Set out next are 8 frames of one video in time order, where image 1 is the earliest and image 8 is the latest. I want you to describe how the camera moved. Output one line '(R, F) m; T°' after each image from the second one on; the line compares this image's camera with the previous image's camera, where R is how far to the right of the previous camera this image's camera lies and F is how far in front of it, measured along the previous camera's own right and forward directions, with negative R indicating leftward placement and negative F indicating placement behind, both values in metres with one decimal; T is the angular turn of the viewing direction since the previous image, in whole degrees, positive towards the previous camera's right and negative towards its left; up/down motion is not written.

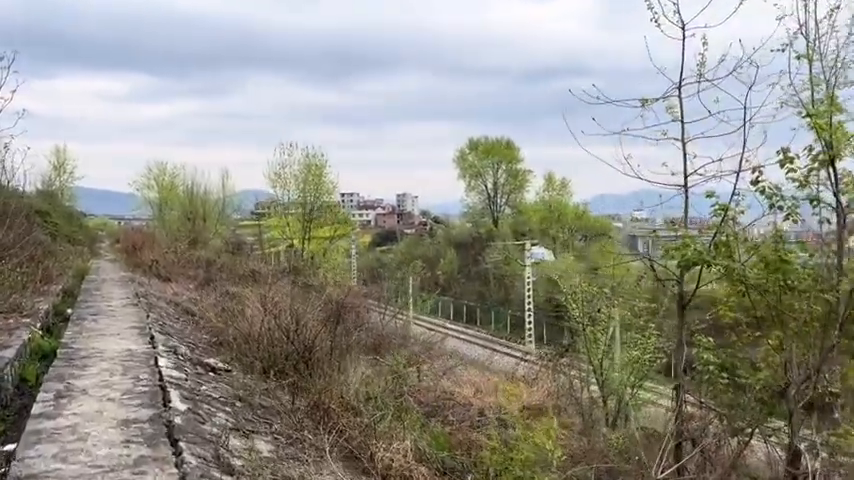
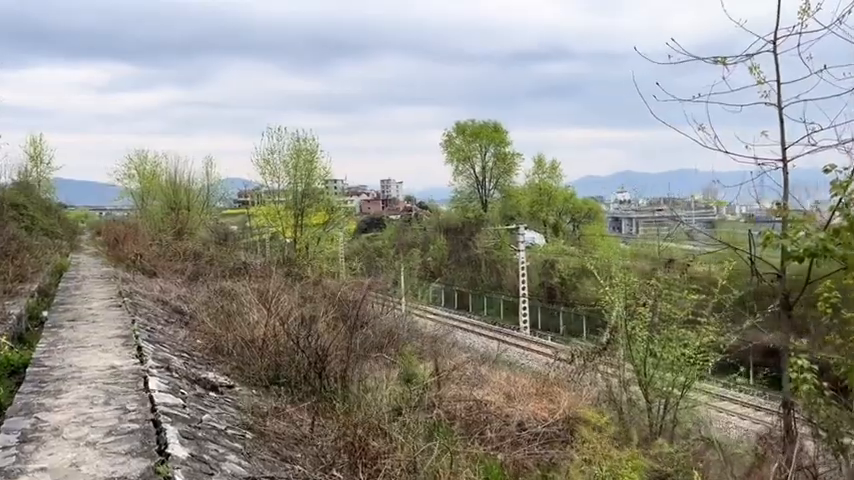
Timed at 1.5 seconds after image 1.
(-0.5, +1.2) m; +1°
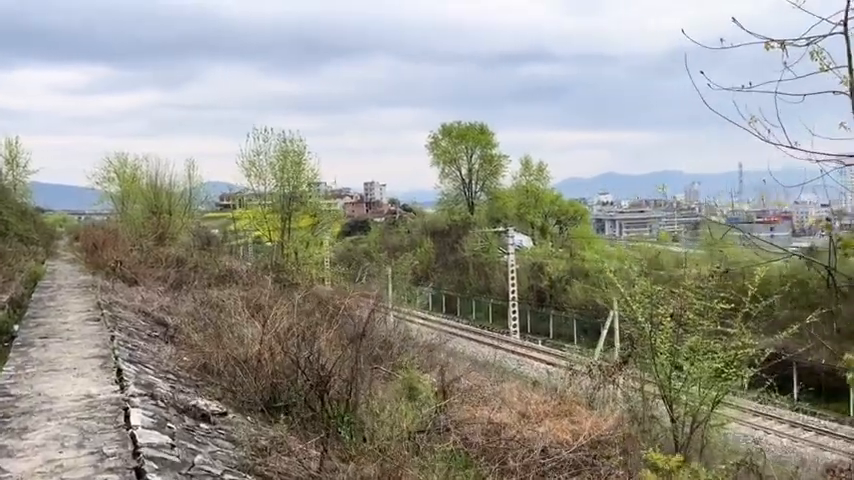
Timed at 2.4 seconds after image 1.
(-0.3, +0.8) m; +1°
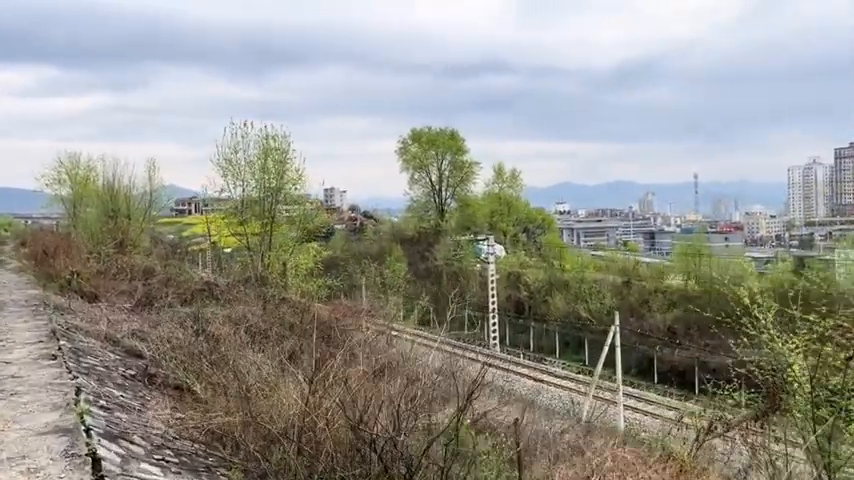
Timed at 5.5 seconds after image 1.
(-1.2, +2.4) m; +3°
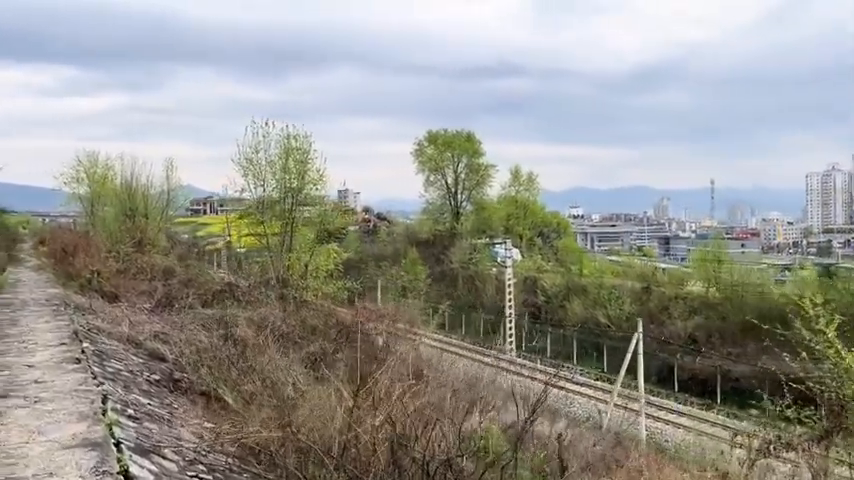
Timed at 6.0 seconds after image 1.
(-0.3, +0.4) m; -1°
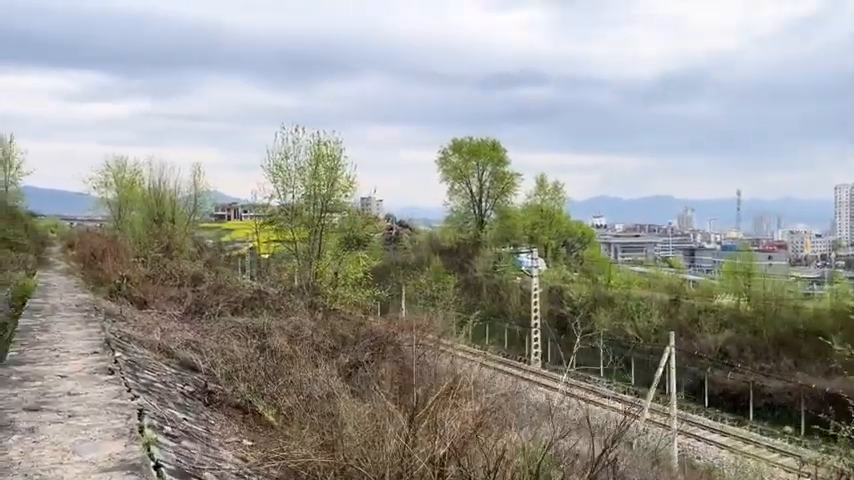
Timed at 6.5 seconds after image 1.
(-0.3, +0.3) m; -2°
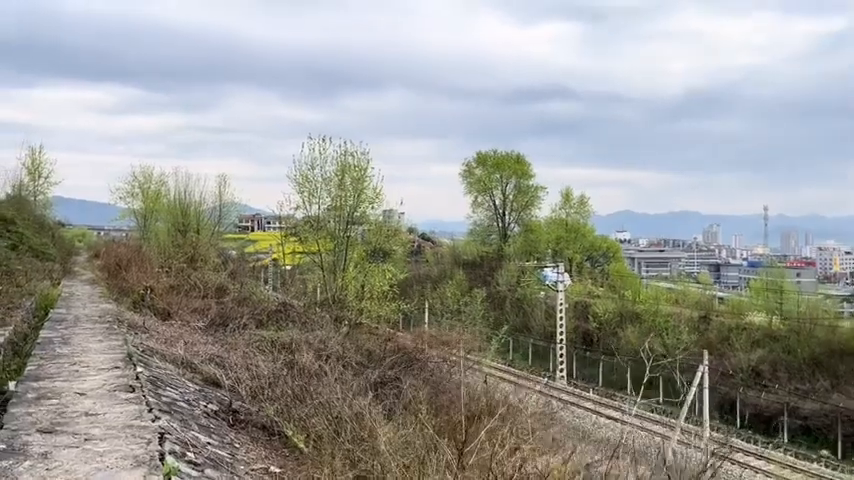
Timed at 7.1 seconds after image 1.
(-0.2, +0.4) m; -2°
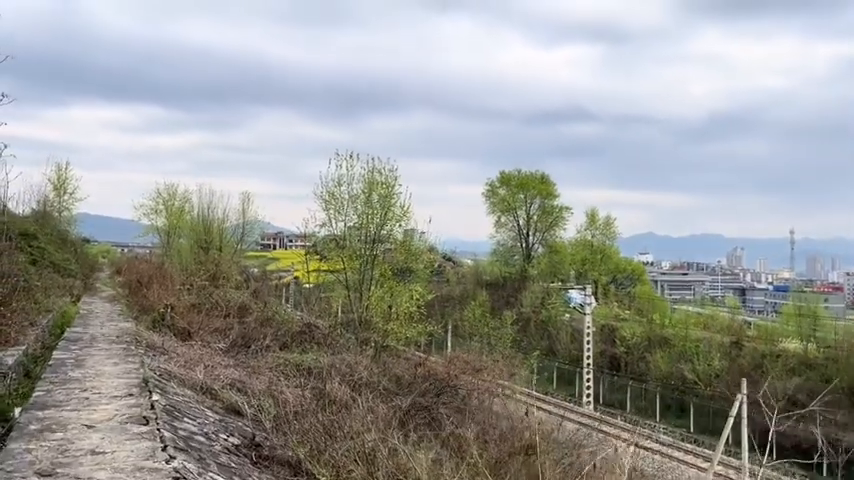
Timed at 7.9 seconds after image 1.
(-0.2, +0.7) m; -2°
